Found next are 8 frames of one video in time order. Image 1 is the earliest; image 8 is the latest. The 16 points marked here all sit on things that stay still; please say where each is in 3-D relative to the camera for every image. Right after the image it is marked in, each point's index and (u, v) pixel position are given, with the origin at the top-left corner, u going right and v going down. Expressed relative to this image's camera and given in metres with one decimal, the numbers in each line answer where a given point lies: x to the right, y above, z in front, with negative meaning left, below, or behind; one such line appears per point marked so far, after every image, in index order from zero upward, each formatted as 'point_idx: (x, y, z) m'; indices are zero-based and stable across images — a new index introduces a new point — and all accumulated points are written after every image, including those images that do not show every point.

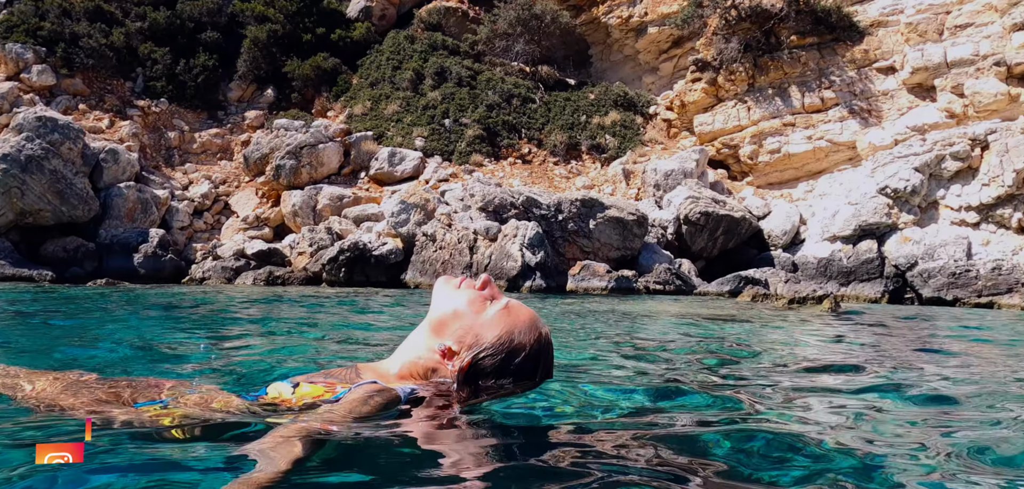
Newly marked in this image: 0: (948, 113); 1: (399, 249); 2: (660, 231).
0: (+7.8, +2.4, +13.1) m
1: (-1.8, 0.0, +12.1) m
2: (+2.7, +0.3, +12.8) m
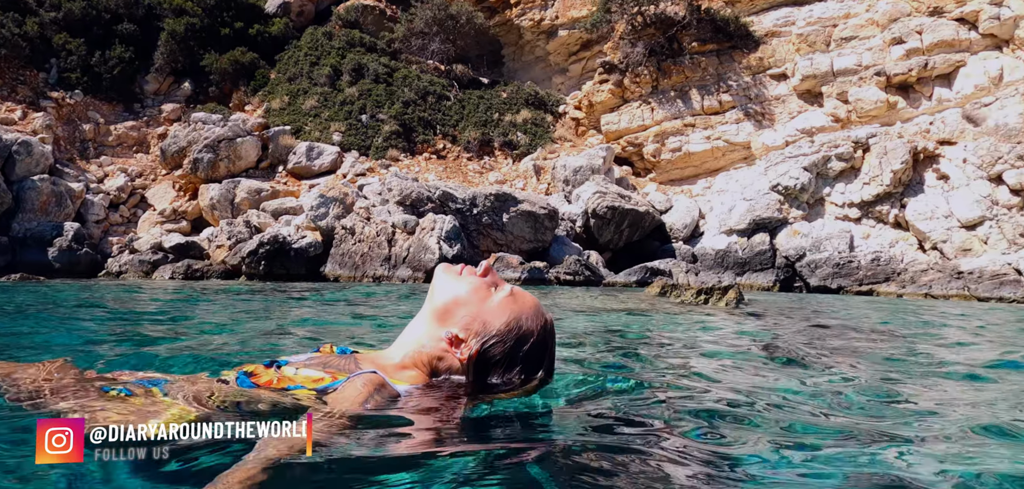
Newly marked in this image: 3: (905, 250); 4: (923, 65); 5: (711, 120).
0: (+6.2, +2.5, +13.9) m
1: (-3.3, 0.0, +12.4) m
2: (+1.1, +0.4, +13.4) m
3: (+7.0, -0.1, +12.4) m
4: (+7.8, +3.4, +13.4) m
5: (+3.9, +2.5, +14.5) m
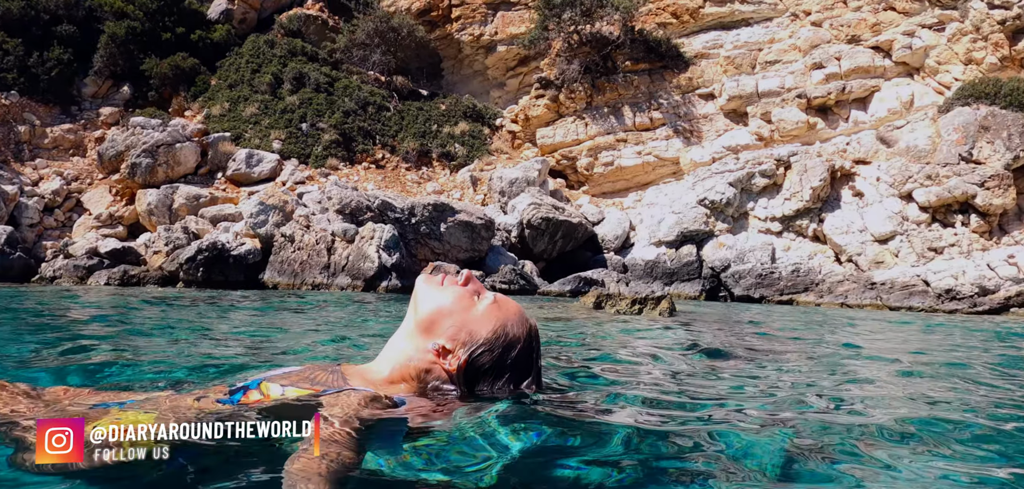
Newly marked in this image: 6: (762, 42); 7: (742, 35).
0: (+5.0, +2.2, +14.5) m
1: (-4.5, -0.1, +12.5) m
2: (-0.2, +0.2, +13.7) m
3: (+5.8, -0.3, +13.1) m
4: (+6.6, +3.1, +14.2) m
5: (+2.7, +2.3, +15.0) m
6: (+5.3, +4.3, +15.4) m
7: (+5.0, +4.5, +15.7) m
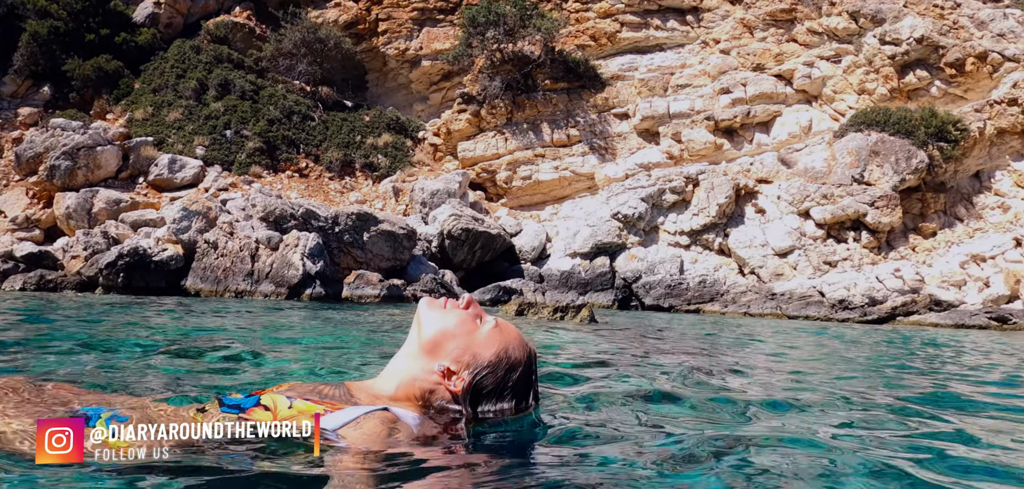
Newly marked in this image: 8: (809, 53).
0: (+3.3, +1.9, +15.3) m
1: (-6.0, -0.2, +12.6) m
2: (-1.7, 0.0, +14.1) m
3: (+4.3, -0.6, +13.9) m
4: (+5.0, +2.8, +15.2) m
5: (+1.0, +2.0, +15.7) m
6: (+3.6, +4.0, +16.2) m
7: (+3.3, +4.3, +16.5) m
8: (+6.6, +4.2, +15.8) m
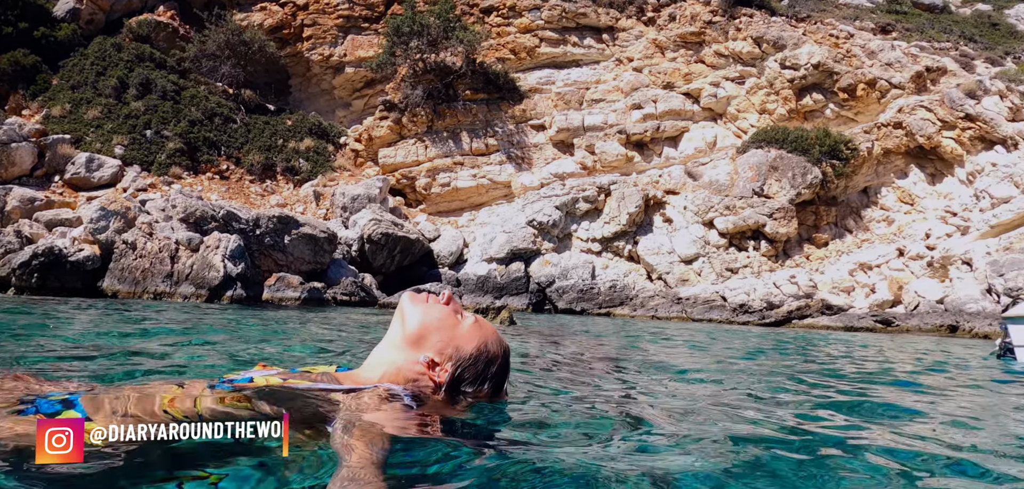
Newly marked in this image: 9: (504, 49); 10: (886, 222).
0: (+1.6, +1.8, +16.1) m
1: (-7.5, -0.2, +12.6) m
2: (-3.4, -0.1, +14.5) m
3: (+2.6, -0.7, +14.8) m
4: (+3.3, +2.6, +16.0) m
5: (-0.8, +1.9, +16.2) m
6: (+1.8, +3.9, +17.0) m
7: (+1.5, +4.1, +17.2) m
8: (+4.8, +4.0, +16.7) m
9: (-0.3, +4.8, +17.7) m
10: (+8.4, +0.5, +15.9) m
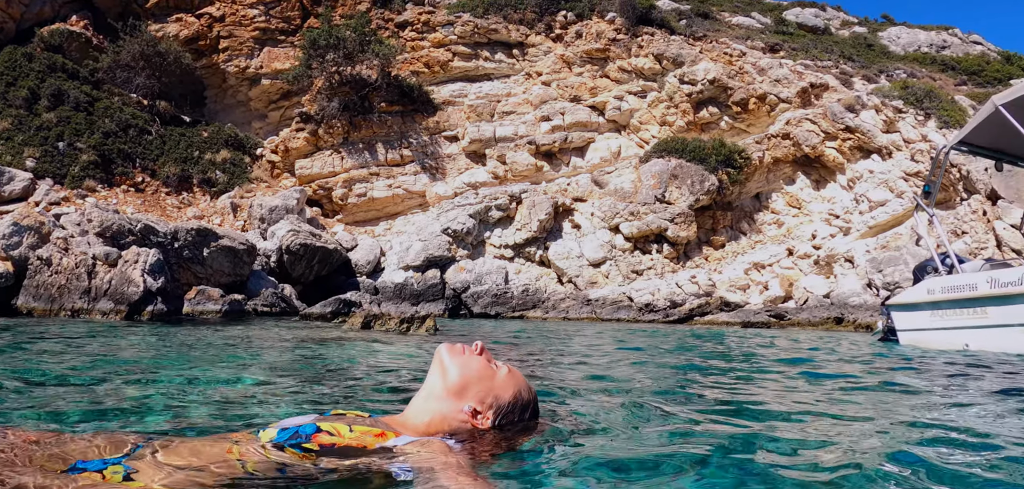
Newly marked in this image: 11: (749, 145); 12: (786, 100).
0: (-0.4, +1.7, +16.8) m
1: (-9.2, -0.6, +12.7) m
2: (-5.2, -0.3, +14.9) m
3: (+0.7, -0.9, +15.7) m
4: (+1.2, +2.5, +16.9) m
5: (-2.8, +1.8, +16.8) m
6: (-0.2, +3.8, +17.7) m
7: (-0.6, +4.0, +17.9) m
8: (+2.7, +3.9, +17.7) m
9: (-2.4, +4.7, +18.2) m
10: (+6.5, +0.5, +17.2) m
11: (+5.7, +2.4, +17.1) m
12: (+6.6, +3.5, +17.0) m
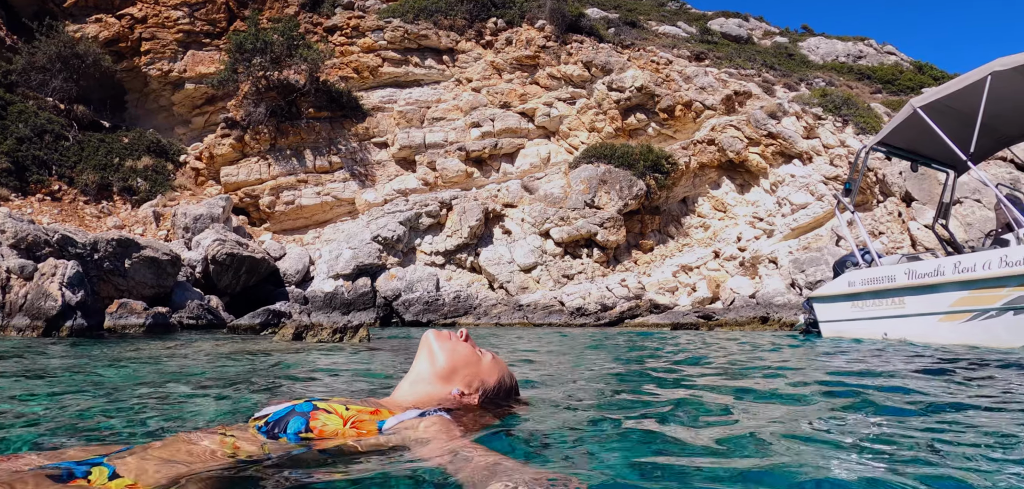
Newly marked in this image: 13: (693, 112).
0: (-2.1, +1.5, +16.9) m
1: (-10.5, -0.9, +12.2) m
2: (-6.7, -0.6, +14.6) m
3: (-0.8, -1.0, +15.8) m
4: (-0.4, +2.4, +17.0) m
5: (-4.4, +1.6, +16.6) m
6: (-2.0, +3.7, +17.7) m
7: (-2.4, +3.9, +17.9) m
8: (+1.0, +3.8, +17.9) m
9: (-4.2, +4.5, +18.0) m
10: (+4.8, +0.4, +17.7) m
11: (+4.0, +2.3, +17.4) m
12: (+4.9, +3.4, +17.5) m
13: (+4.5, +3.3, +17.4) m
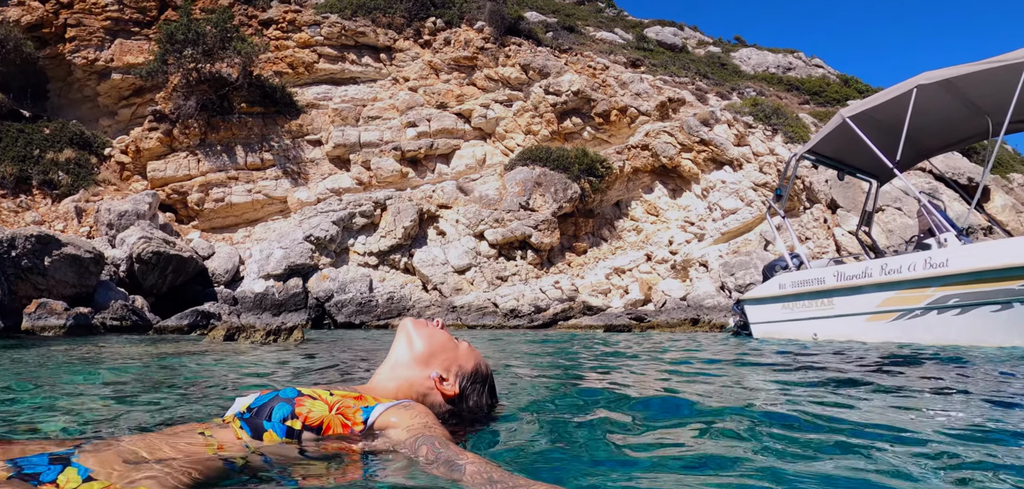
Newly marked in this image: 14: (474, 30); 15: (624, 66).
0: (-3.6, +1.5, +16.8) m
1: (-11.8, -0.8, +11.7) m
2: (-8.2, -0.5, +14.3) m
3: (-2.3, -1.1, +15.8) m
4: (-2.0, +2.4, +17.0) m
5: (-5.9, +1.7, +16.4) m
6: (-3.5, +3.7, +17.6) m
7: (-3.9, +3.9, +17.7) m
8: (-0.6, +3.8, +17.9) m
9: (-5.7, +4.6, +17.8) m
10: (+3.1, +0.3, +18.0) m
11: (+2.5, +2.2, +17.7) m
12: (+3.4, +3.3, +17.8) m
13: (+2.9, +3.2, +17.7) m
14: (-0.9, +5.8, +18.8) m
15: (+3.1, +4.8, +18.9) m
